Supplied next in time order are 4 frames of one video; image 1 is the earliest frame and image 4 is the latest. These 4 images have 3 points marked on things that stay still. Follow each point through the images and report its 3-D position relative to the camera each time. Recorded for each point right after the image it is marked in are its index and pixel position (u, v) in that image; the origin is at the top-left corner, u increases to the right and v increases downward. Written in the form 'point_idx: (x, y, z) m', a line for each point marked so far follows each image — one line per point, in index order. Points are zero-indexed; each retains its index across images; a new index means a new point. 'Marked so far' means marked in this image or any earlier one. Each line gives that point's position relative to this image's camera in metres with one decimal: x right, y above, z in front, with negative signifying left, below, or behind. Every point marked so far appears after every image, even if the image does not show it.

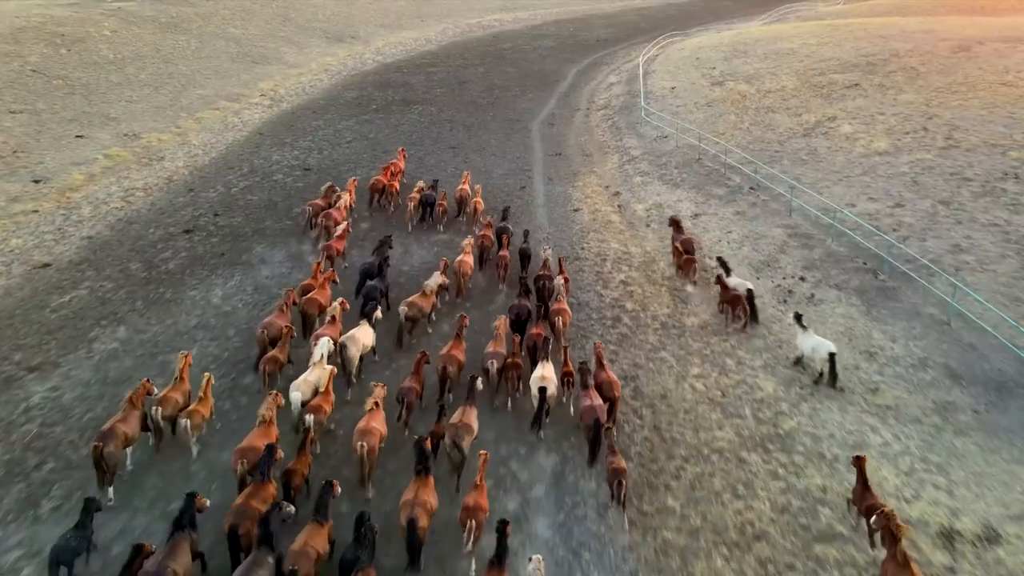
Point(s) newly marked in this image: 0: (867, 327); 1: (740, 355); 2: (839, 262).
0: (+8.0, -0.9, +13.4) m
1: (+5.0, -1.5, +13.2) m
2: (+8.5, +0.7, +15.6) m
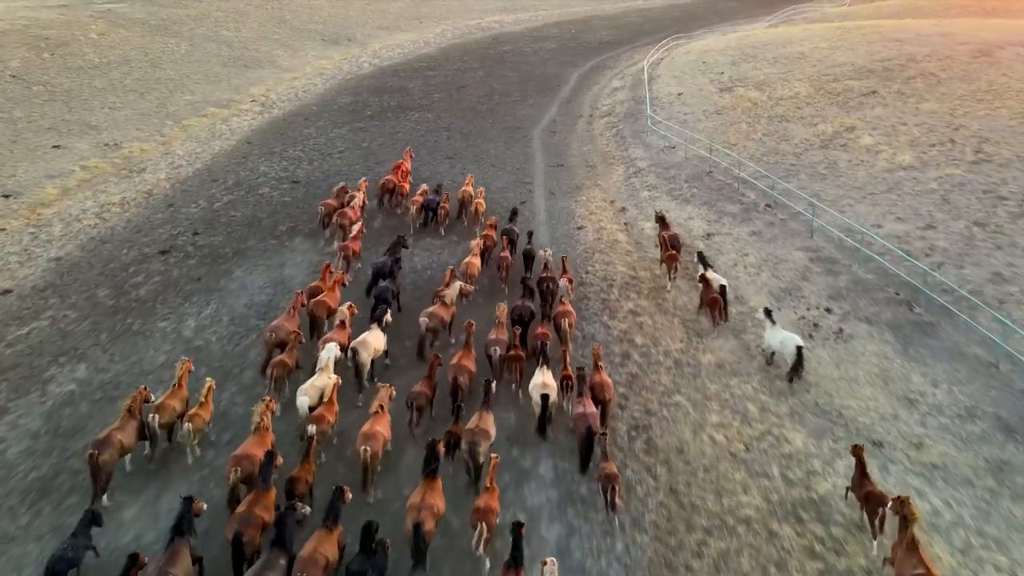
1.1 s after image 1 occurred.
0: (+7.9, -1.6, +12.1) m
1: (+5.0, -2.2, +11.9) m
2: (+8.5, -0.1, +14.3) m
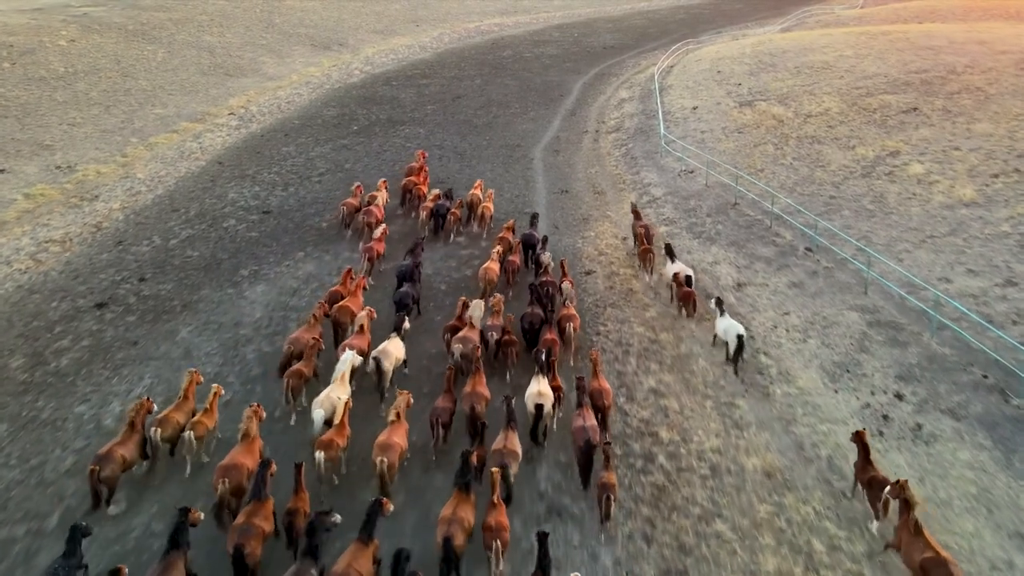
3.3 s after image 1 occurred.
0: (+7.8, -3.2, +9.4) m
1: (+4.9, -3.8, +9.2) m
2: (+8.4, -1.6, +11.6) m
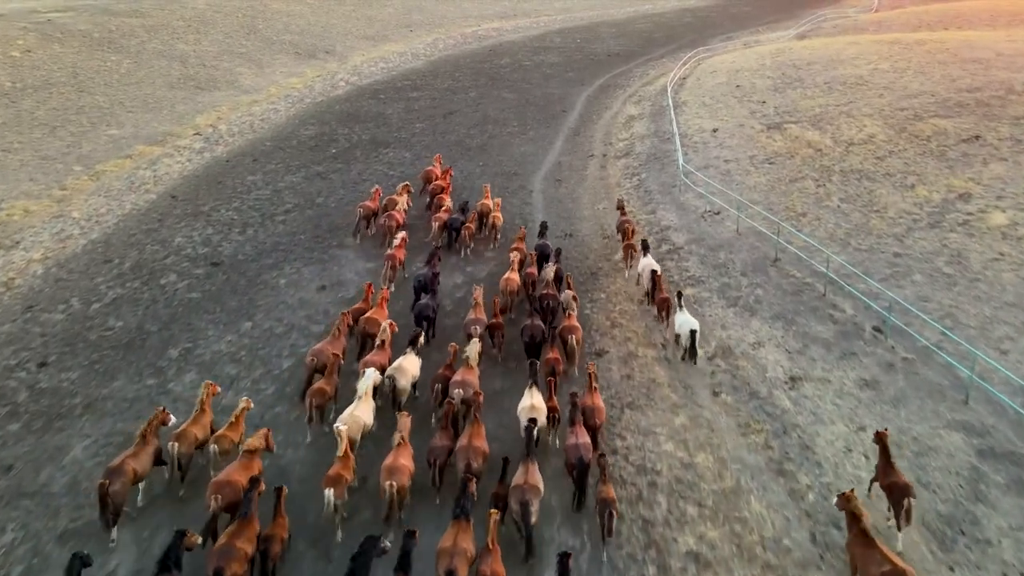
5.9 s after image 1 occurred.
0: (+7.7, -5.1, +6.1) m
1: (+4.7, -5.7, +5.9) m
2: (+8.2, -3.5, +8.3) m
